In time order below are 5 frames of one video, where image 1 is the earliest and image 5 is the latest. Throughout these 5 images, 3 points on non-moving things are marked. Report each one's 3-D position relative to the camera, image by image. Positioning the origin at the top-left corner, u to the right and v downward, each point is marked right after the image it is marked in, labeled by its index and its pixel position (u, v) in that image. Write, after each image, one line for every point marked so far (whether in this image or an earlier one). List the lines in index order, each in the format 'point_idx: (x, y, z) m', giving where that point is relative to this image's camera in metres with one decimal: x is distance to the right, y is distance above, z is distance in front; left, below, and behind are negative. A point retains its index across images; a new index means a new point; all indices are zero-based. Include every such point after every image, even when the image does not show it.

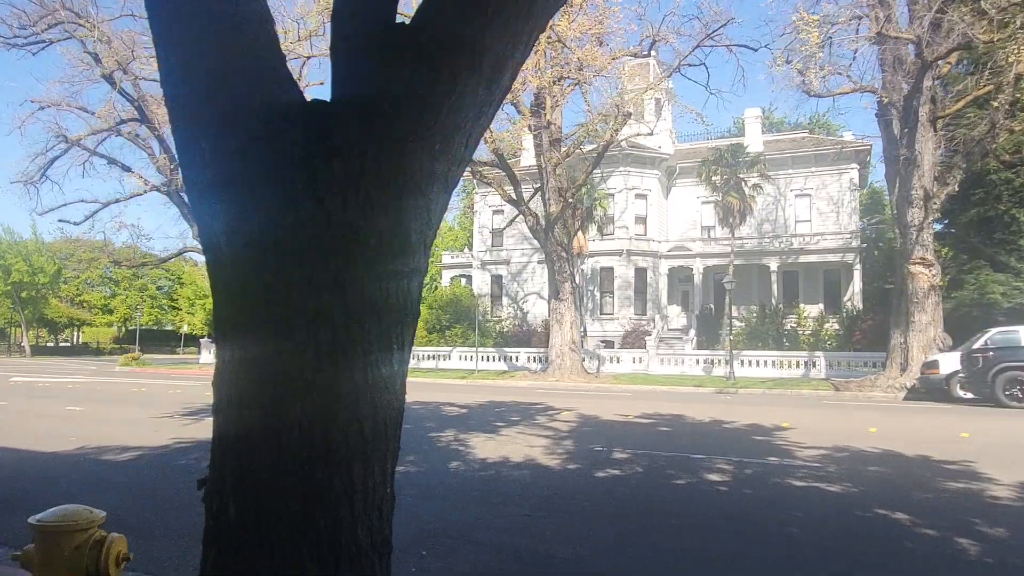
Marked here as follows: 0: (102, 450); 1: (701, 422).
0: (-4.6, -1.8, +9.2) m
1: (+2.8, -2.0, +12.0) m
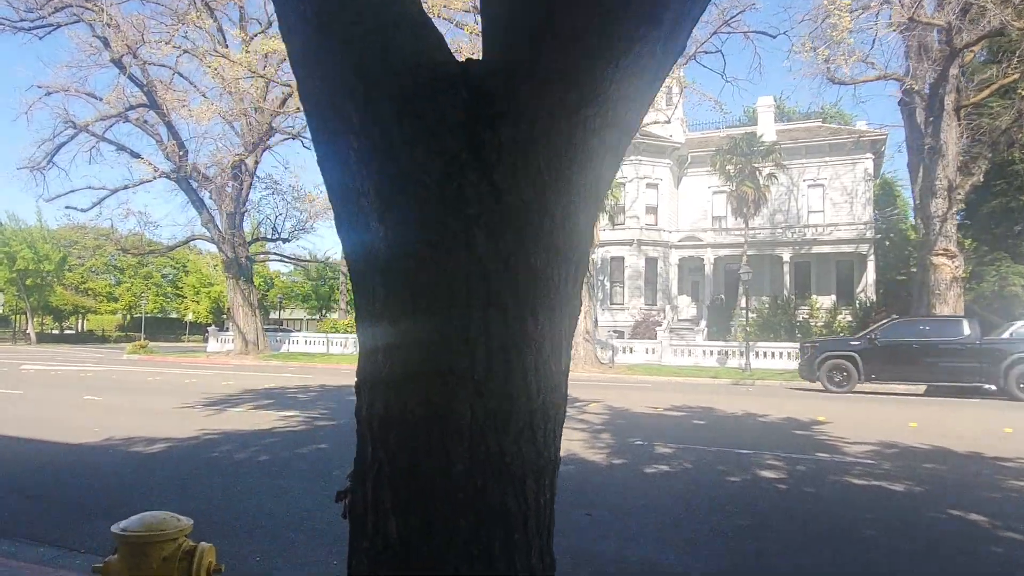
0: (-4.2, -1.7, +8.9) m
1: (+3.2, -1.9, +11.8) m
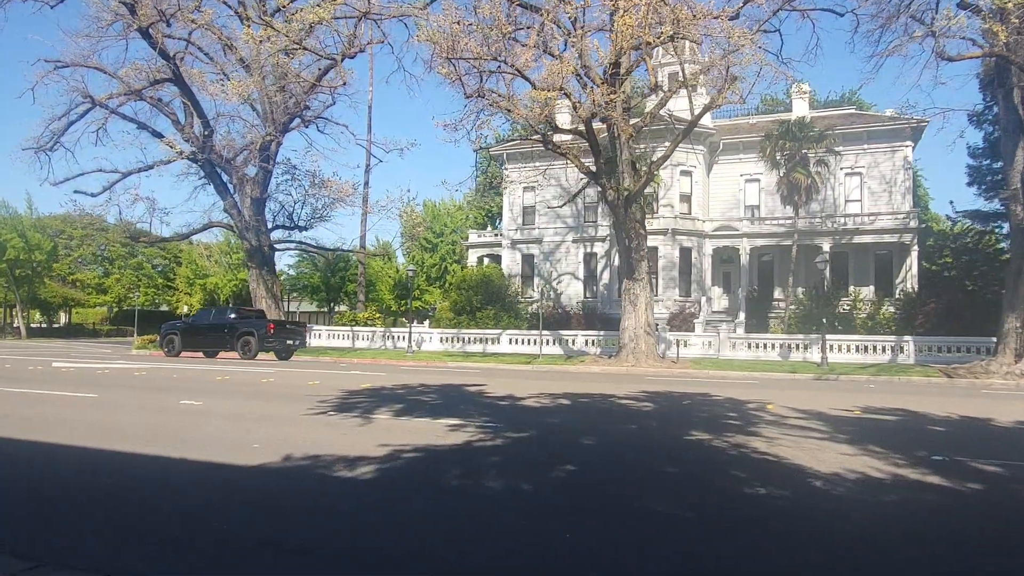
0: (-1.7, -1.5, +7.2) m
1: (+5.6, -1.7, +10.3) m
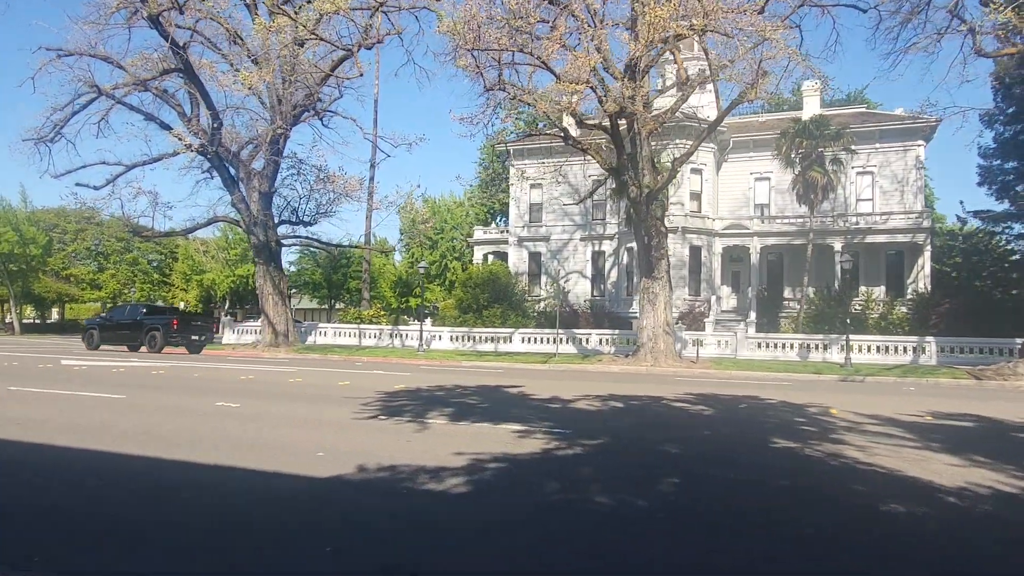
0: (-0.9, -1.5, +6.7) m
1: (+6.4, -1.7, +9.9) m
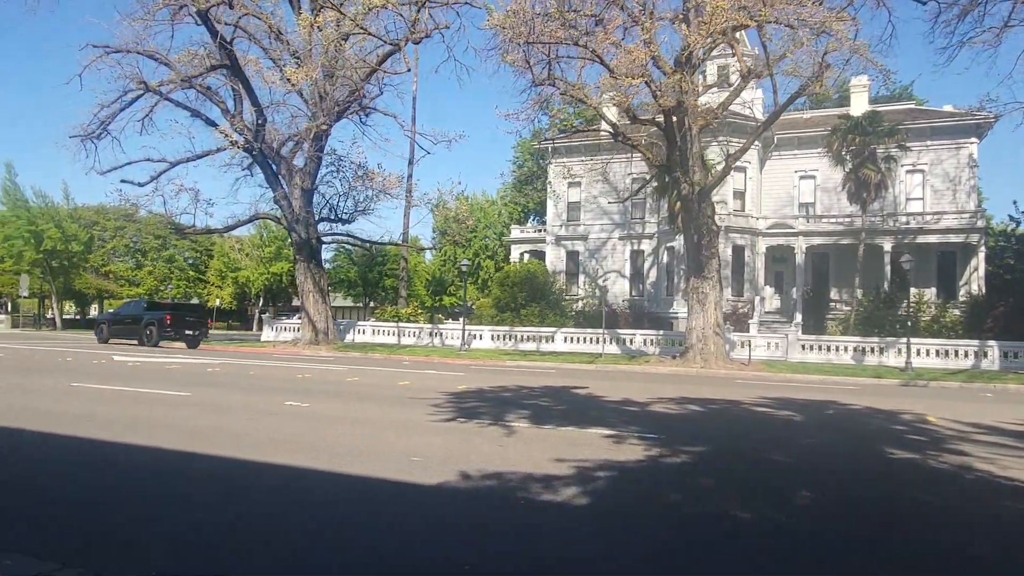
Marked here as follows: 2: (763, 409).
0: (0.0, -1.5, +6.3) m
1: (+7.3, -1.7, +9.3) m
2: (+3.5, -1.7, +11.2) m
